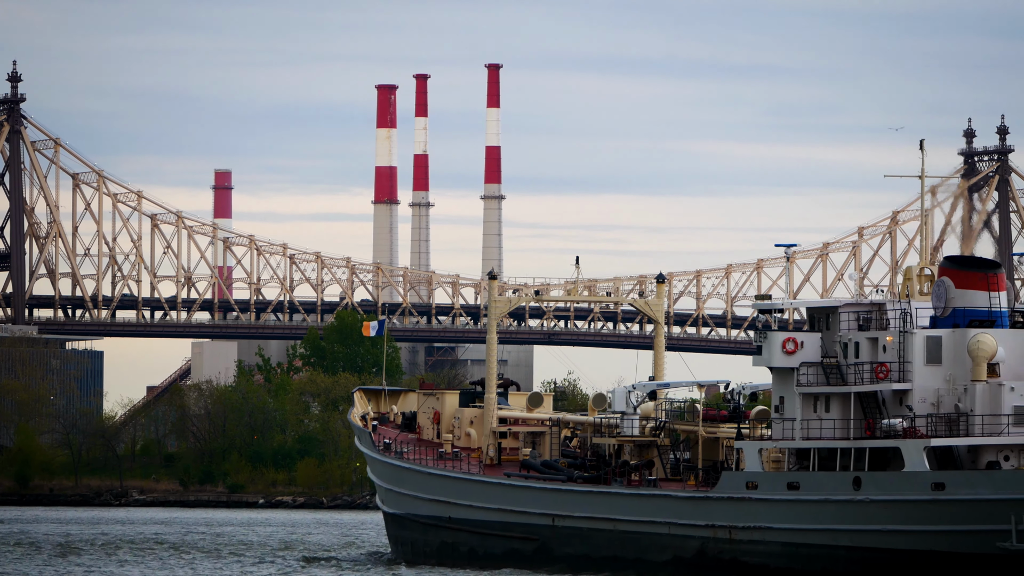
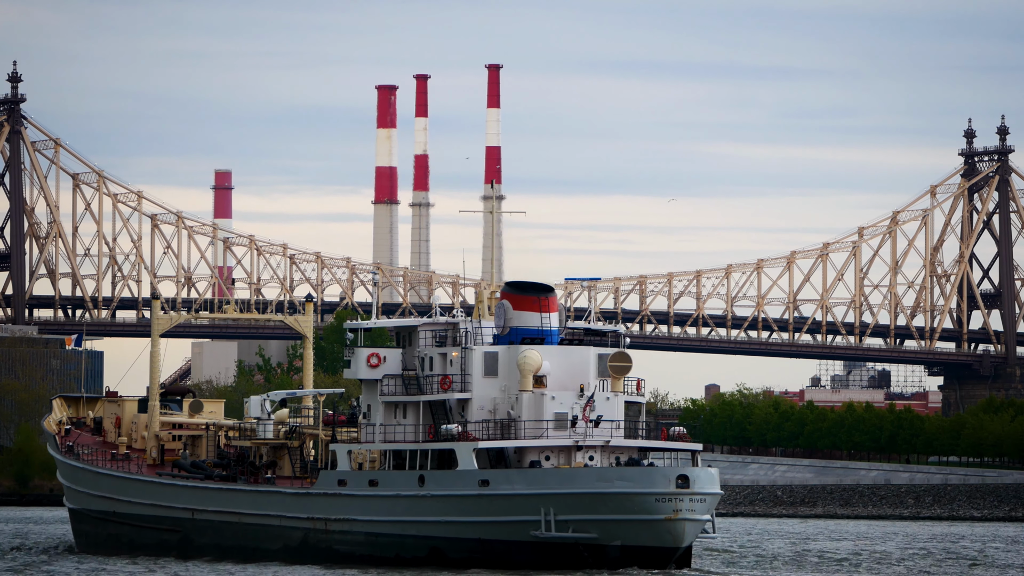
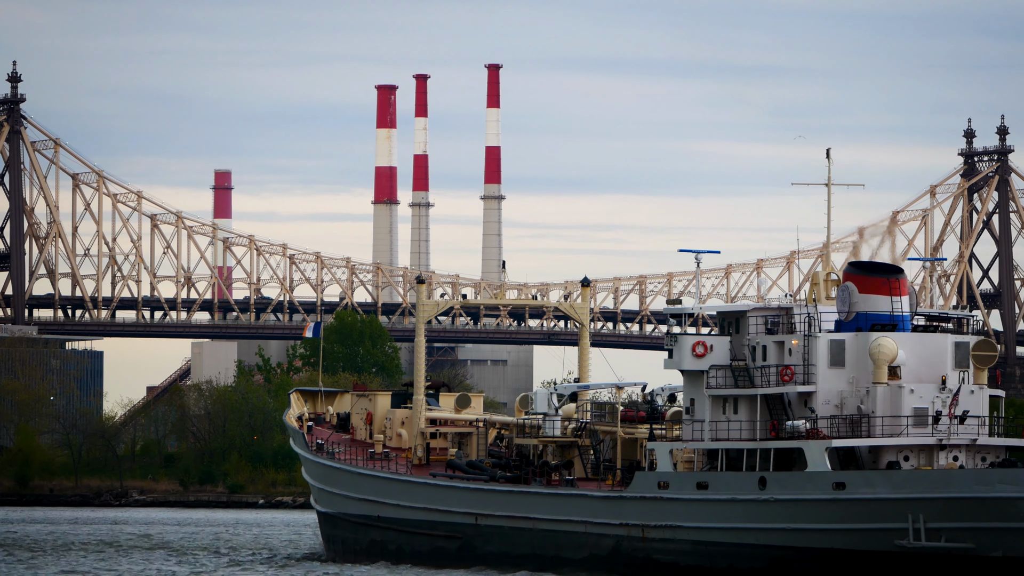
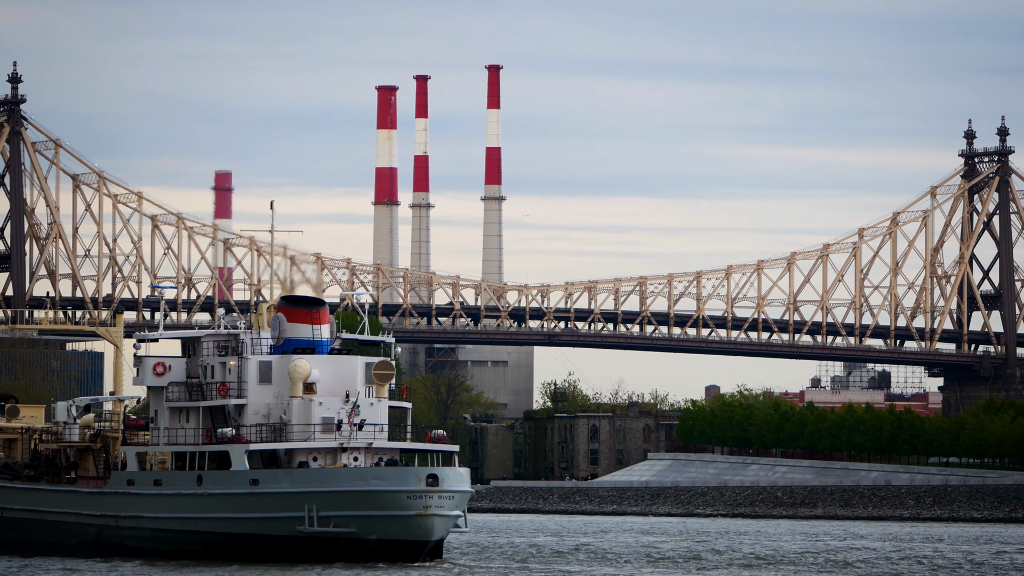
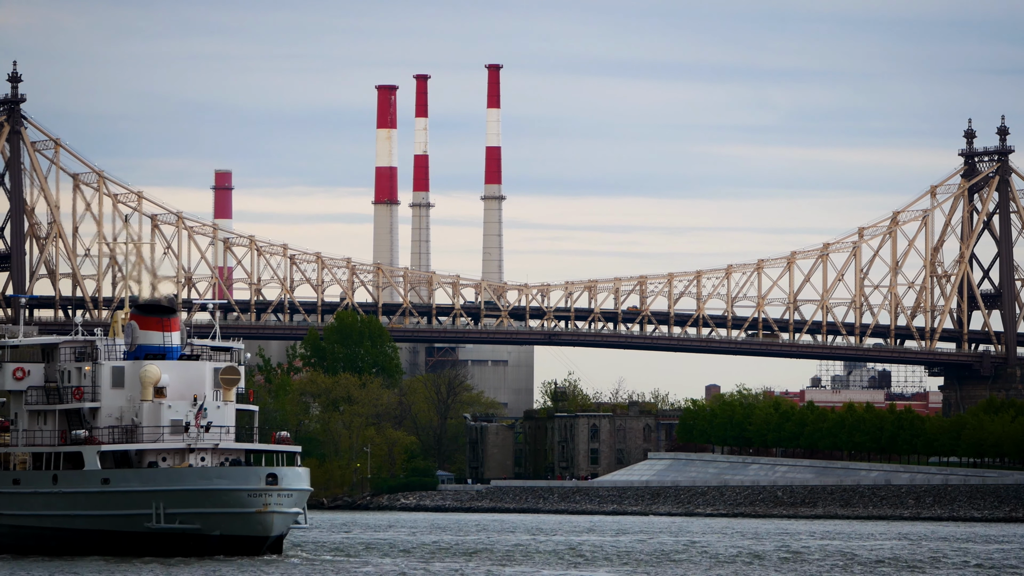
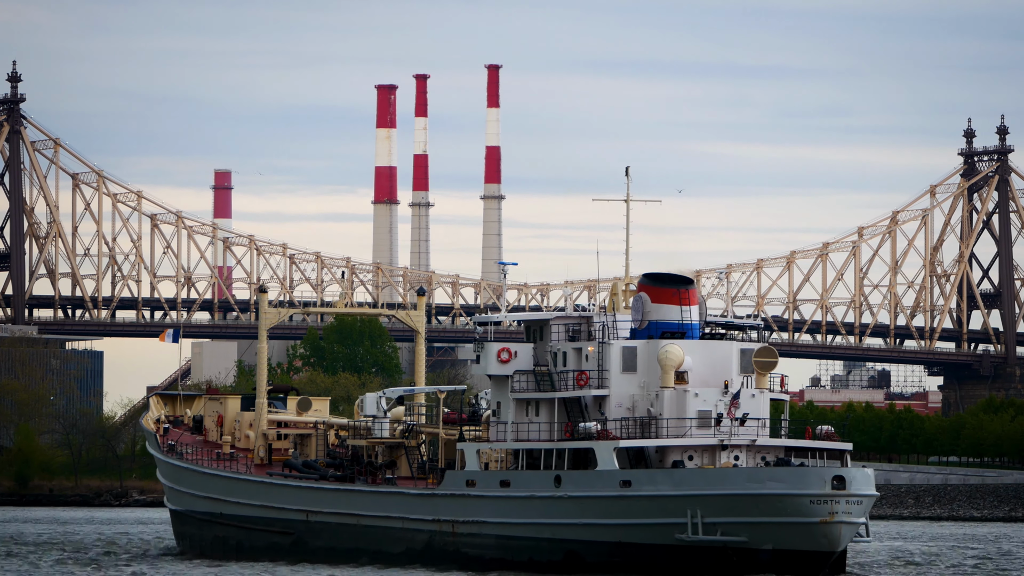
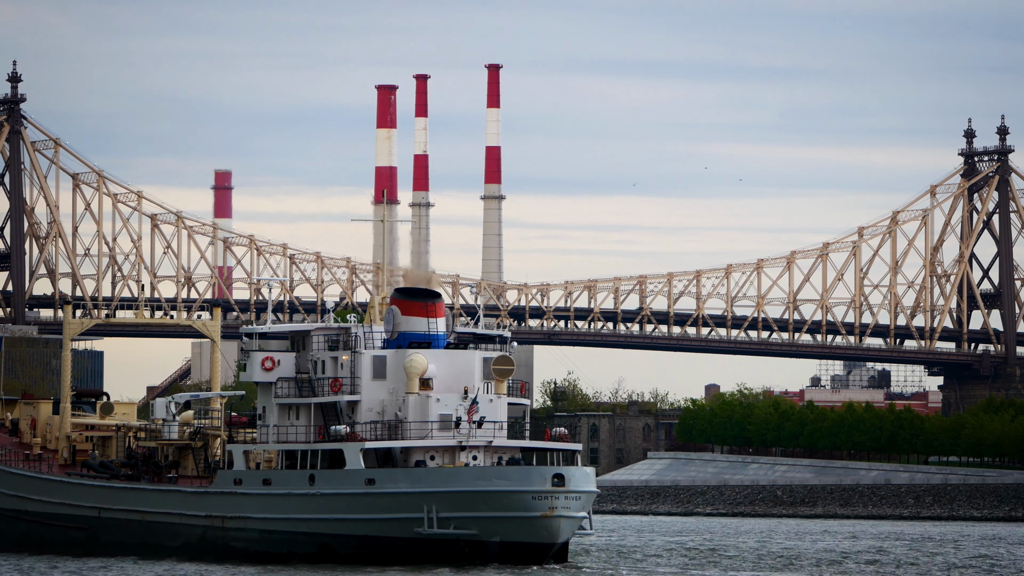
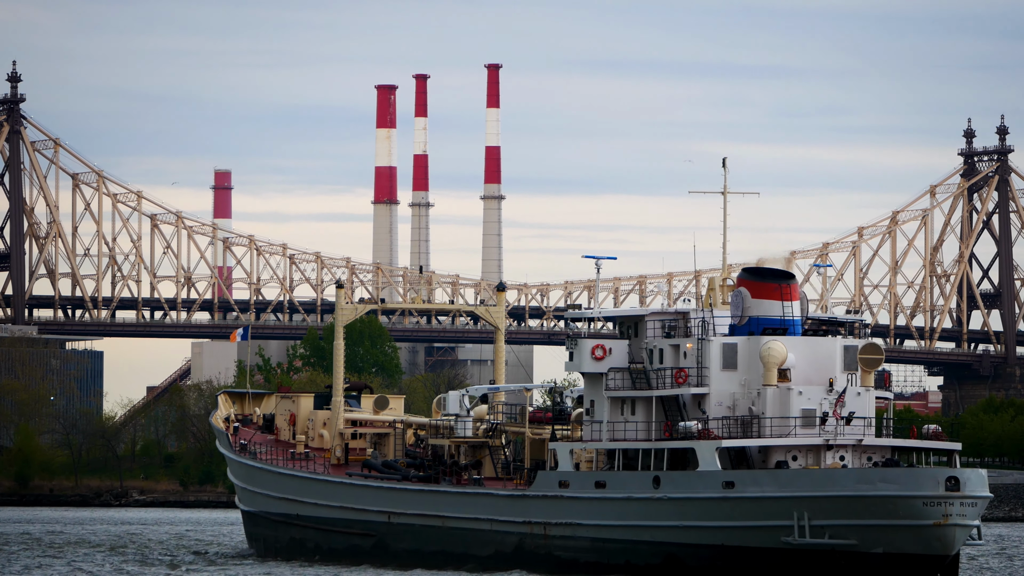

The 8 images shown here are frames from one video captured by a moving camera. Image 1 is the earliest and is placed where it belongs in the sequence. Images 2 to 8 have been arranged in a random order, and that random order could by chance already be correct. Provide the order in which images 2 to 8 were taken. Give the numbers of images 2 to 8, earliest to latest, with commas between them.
3, 8, 6, 2, 7, 4, 5
